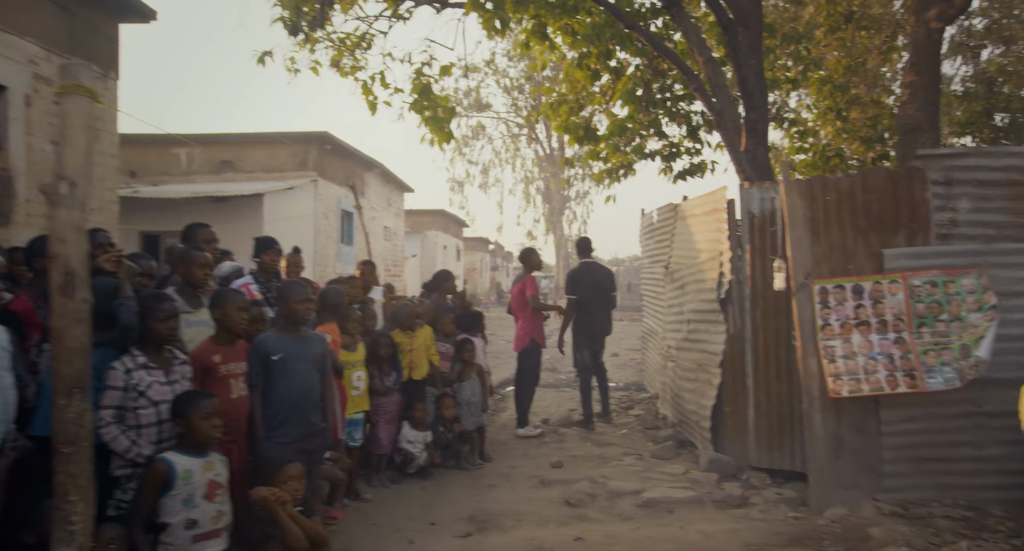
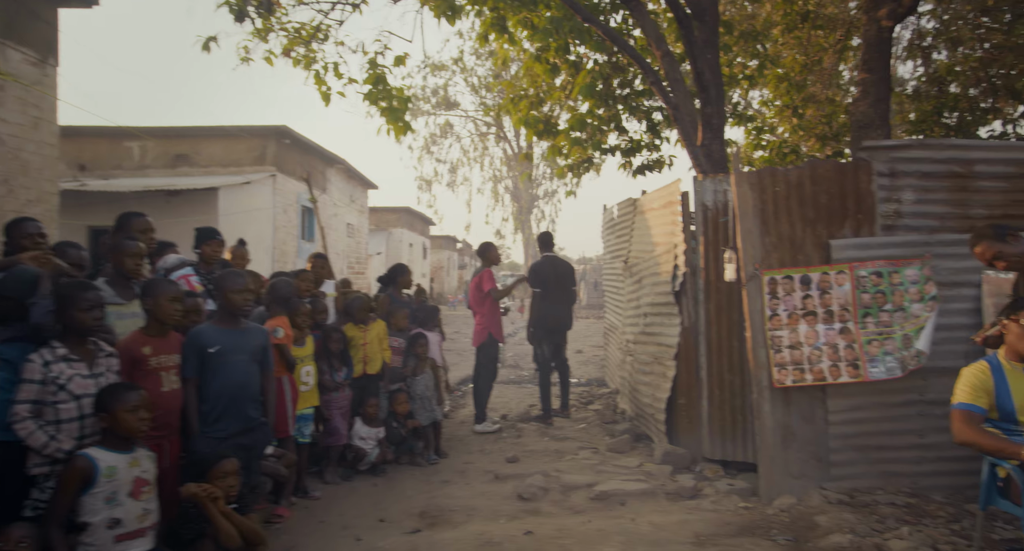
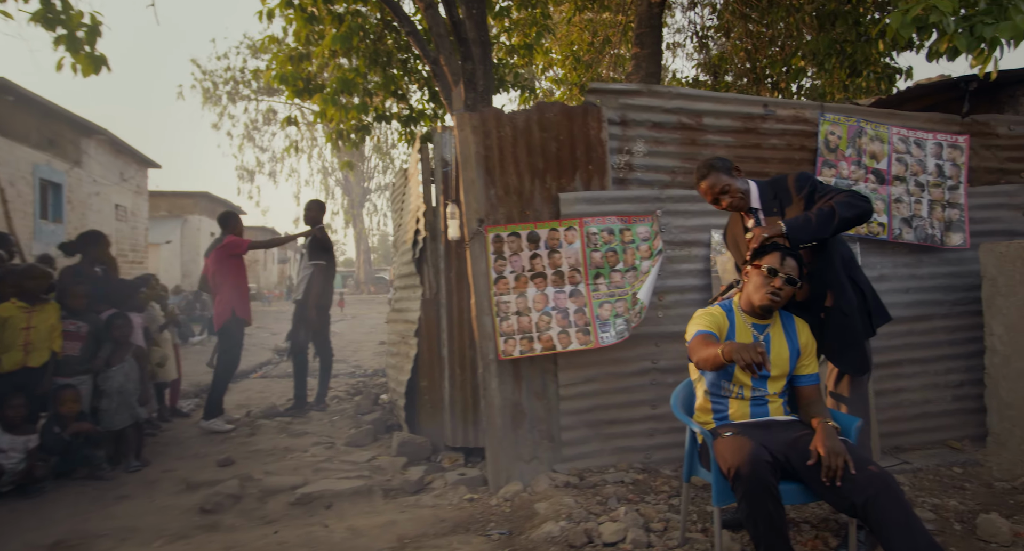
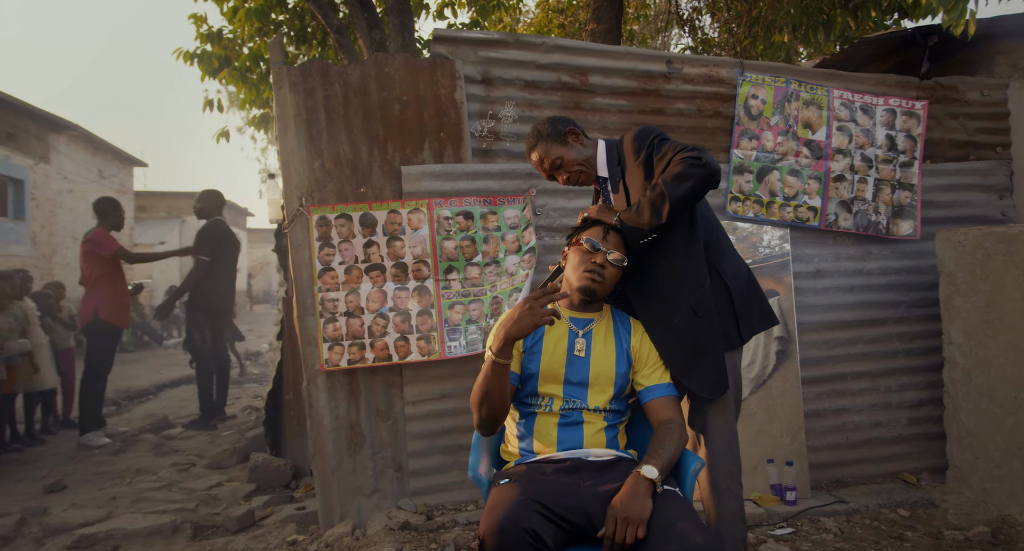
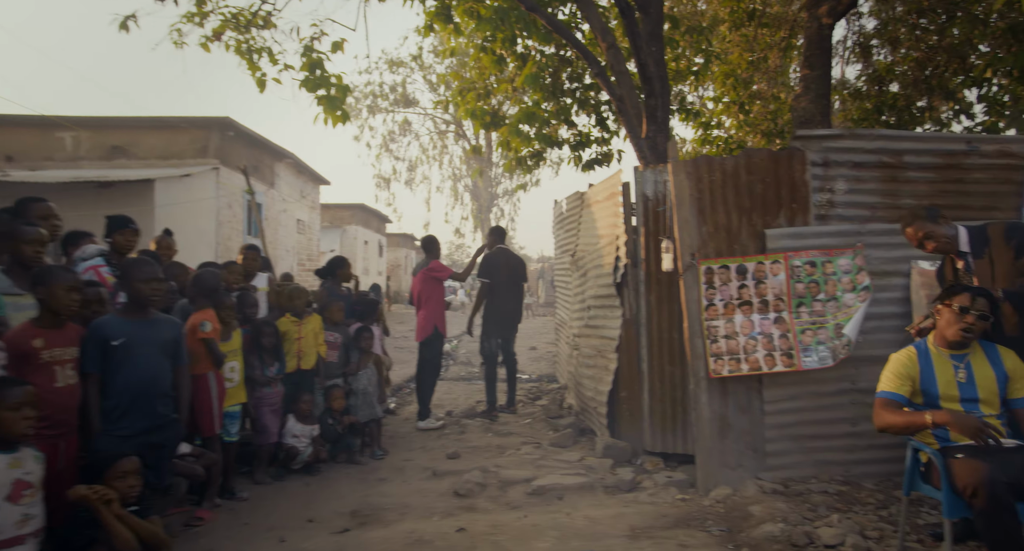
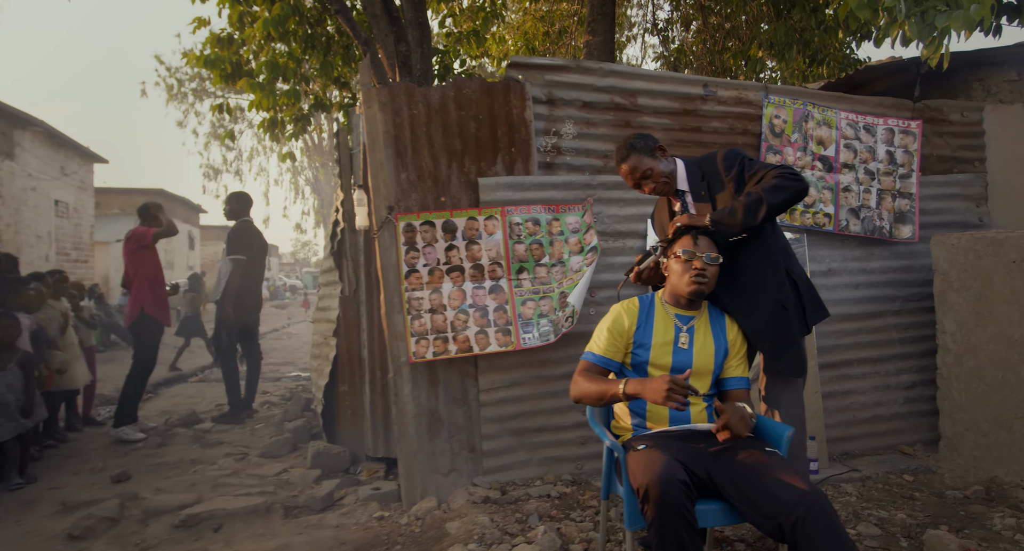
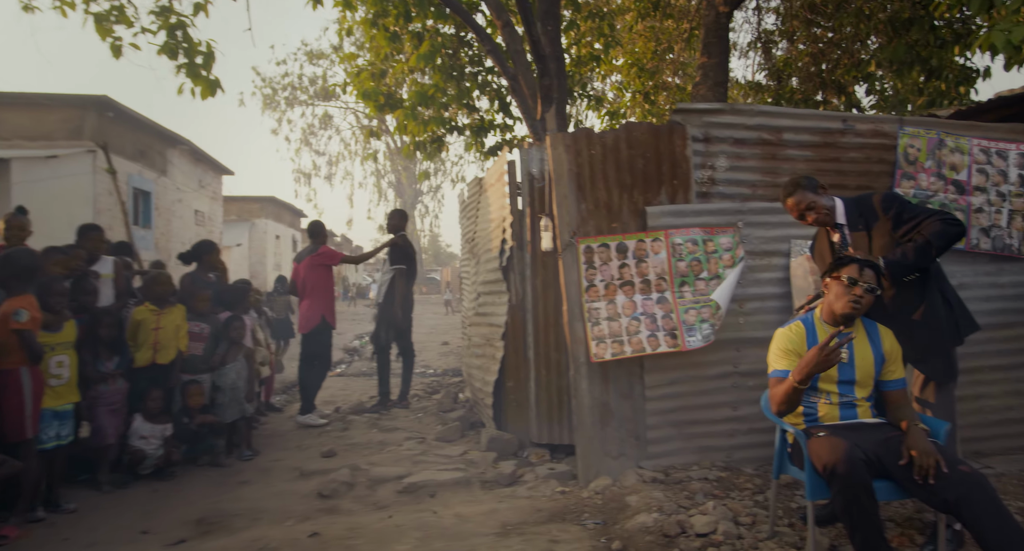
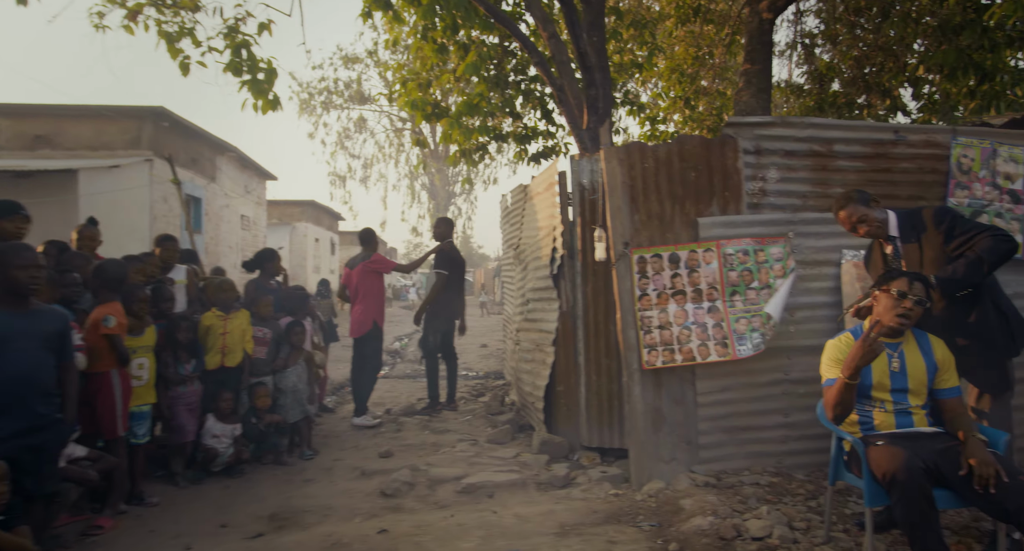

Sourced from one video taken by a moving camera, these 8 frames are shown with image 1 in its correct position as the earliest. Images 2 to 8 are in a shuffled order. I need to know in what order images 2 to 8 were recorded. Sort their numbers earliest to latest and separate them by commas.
2, 5, 8, 7, 3, 6, 4
